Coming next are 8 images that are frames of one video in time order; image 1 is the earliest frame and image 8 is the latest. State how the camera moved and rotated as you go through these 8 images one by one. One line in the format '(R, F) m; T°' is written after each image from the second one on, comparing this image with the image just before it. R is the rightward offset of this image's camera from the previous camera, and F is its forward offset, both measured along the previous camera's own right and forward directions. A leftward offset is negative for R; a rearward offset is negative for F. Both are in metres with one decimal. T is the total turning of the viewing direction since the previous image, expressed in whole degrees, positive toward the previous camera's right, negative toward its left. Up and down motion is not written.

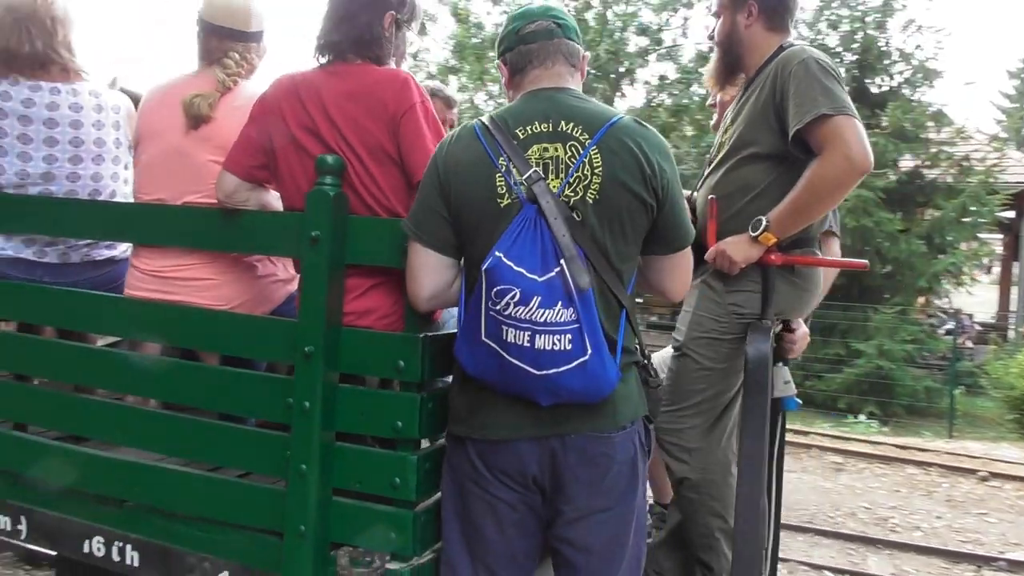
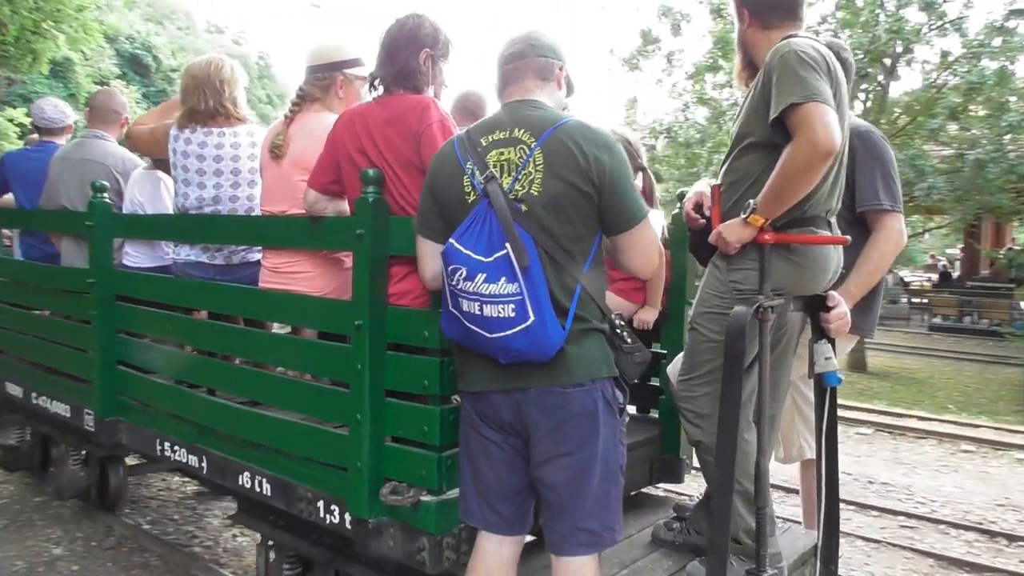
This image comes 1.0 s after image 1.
(+0.4, -0.2) m; -18°
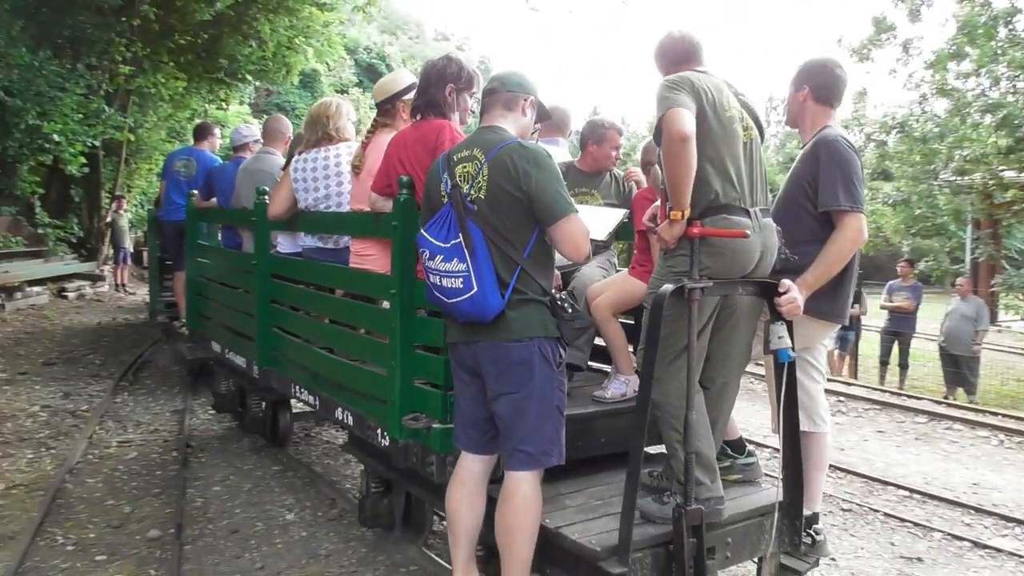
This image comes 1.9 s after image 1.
(+0.5, -0.4) m; -15°
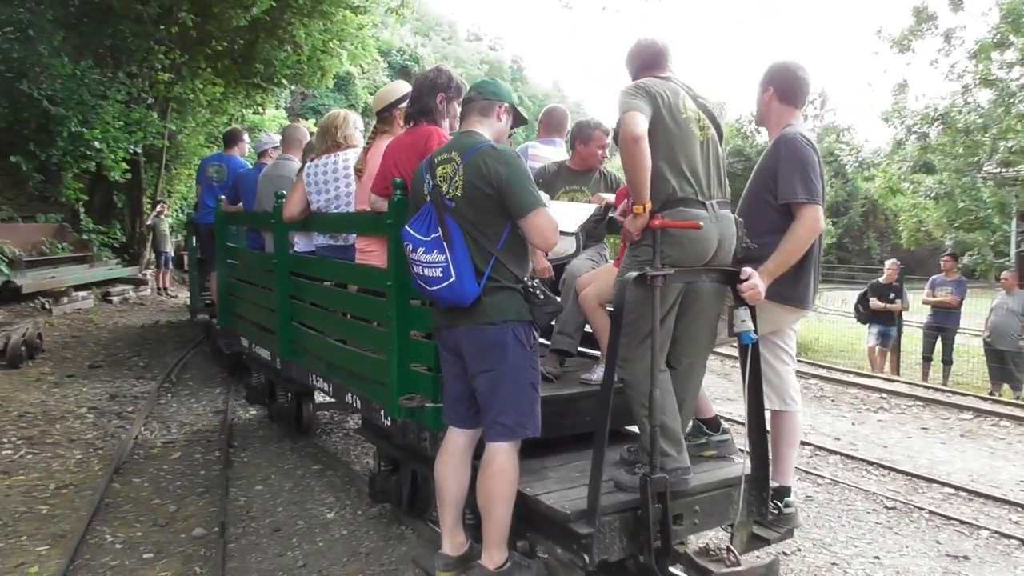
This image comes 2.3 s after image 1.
(+0.1, -0.2) m; -2°
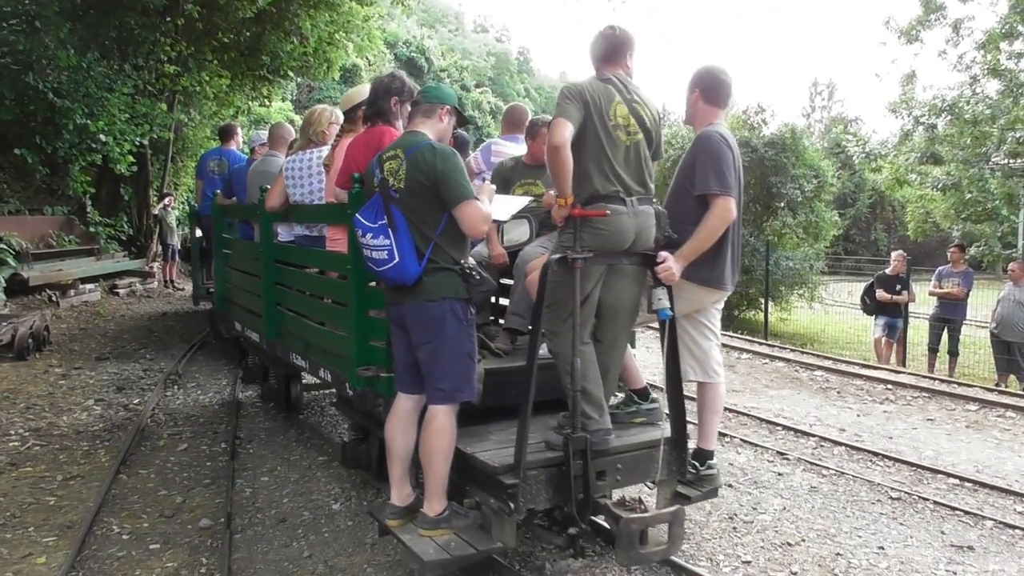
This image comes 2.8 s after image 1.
(+0.2, -0.3) m; 0°
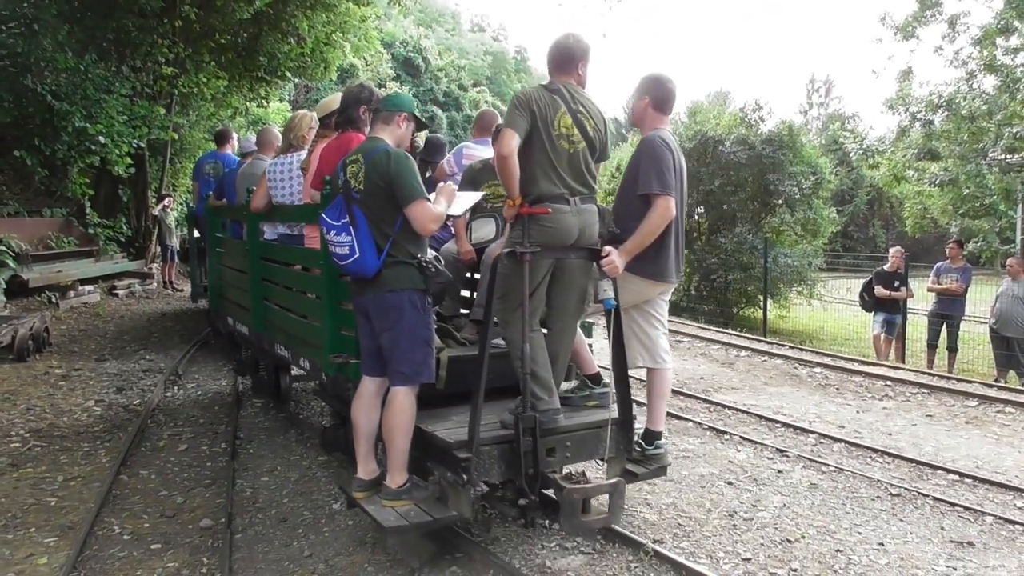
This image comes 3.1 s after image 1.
(+0.1, -0.2) m; 0°
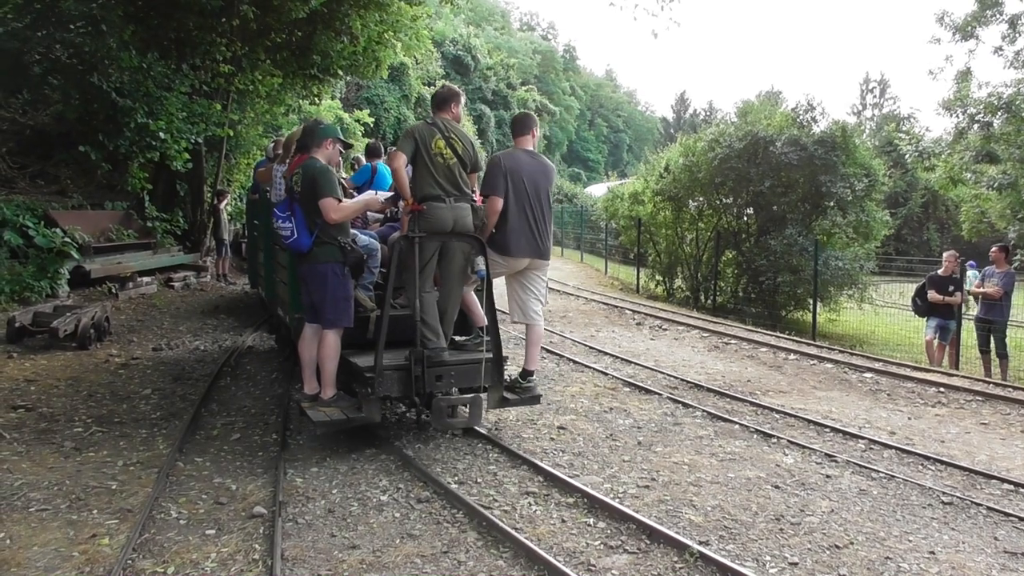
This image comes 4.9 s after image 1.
(+0.2, -1.5) m; -3°
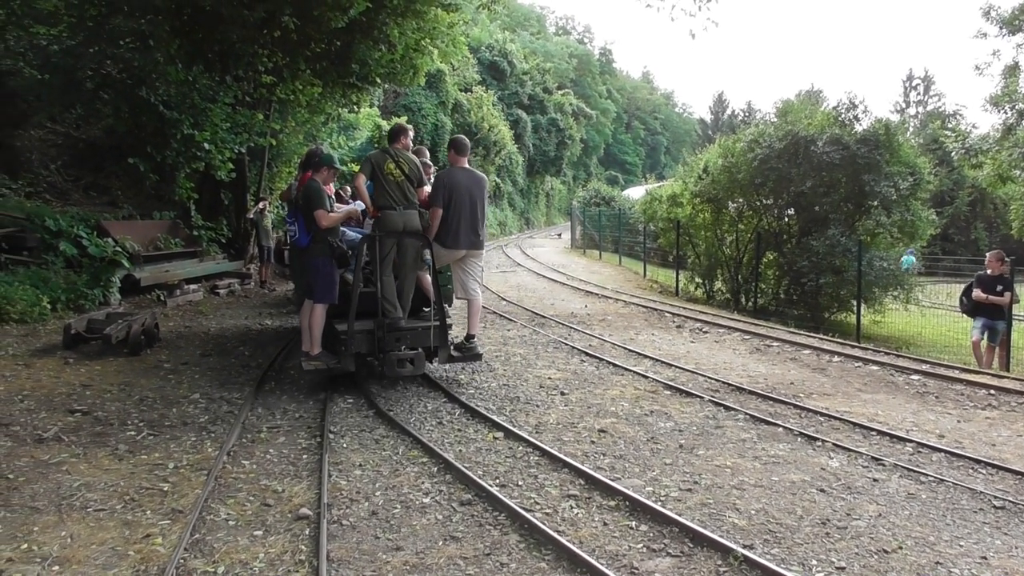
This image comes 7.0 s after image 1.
(-0.2, -0.9) m; -3°
